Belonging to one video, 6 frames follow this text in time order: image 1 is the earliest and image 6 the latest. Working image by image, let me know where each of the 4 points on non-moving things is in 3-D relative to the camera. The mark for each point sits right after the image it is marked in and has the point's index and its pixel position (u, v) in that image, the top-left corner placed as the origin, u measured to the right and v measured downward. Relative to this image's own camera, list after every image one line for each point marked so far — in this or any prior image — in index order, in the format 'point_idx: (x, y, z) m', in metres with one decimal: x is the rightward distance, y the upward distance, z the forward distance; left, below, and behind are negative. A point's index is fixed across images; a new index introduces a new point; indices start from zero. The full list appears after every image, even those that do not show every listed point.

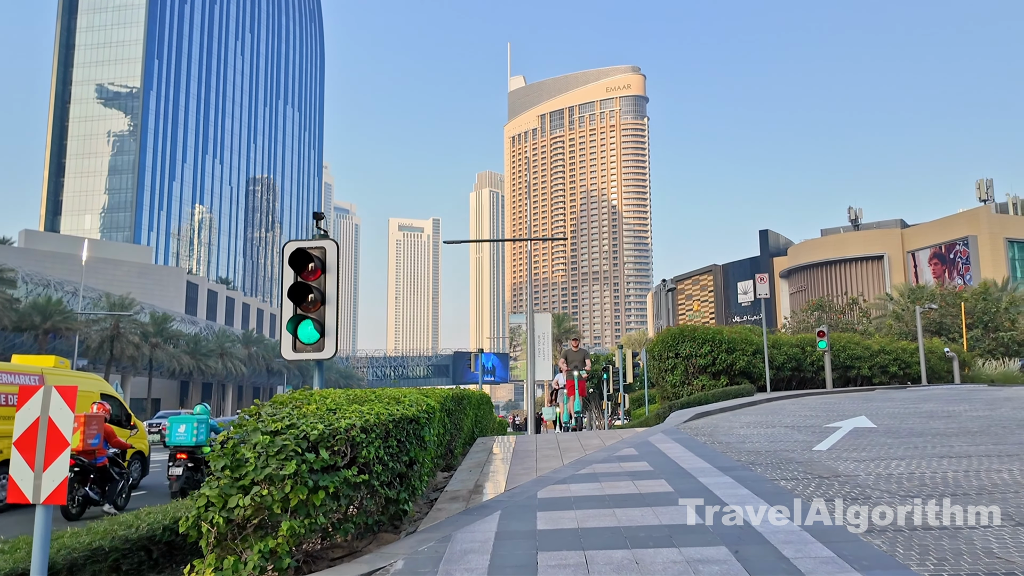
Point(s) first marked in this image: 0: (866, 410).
0: (+6.7, -2.3, +14.5) m
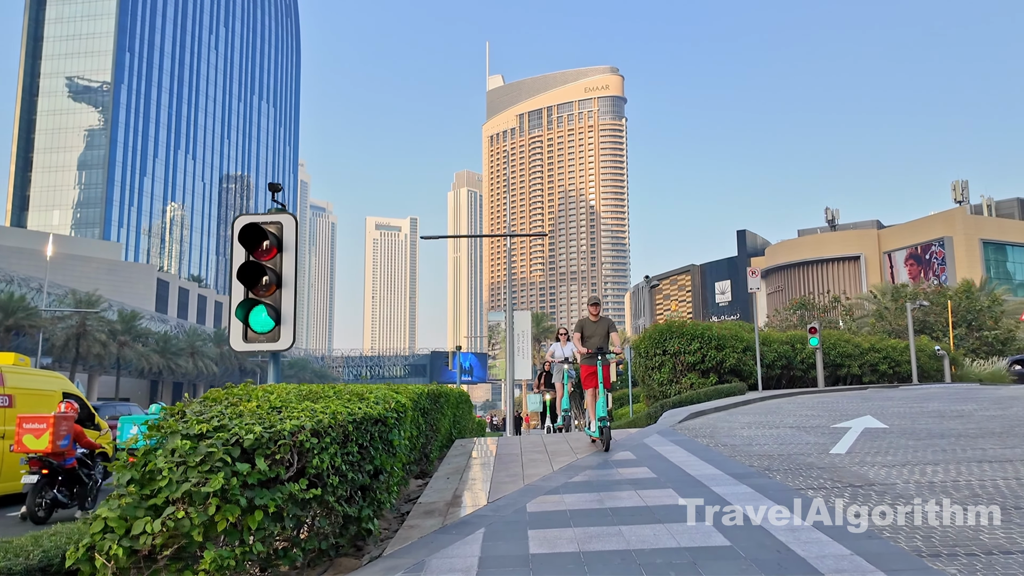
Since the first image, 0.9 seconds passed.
0: (+6.4, -2.2, +13.6) m
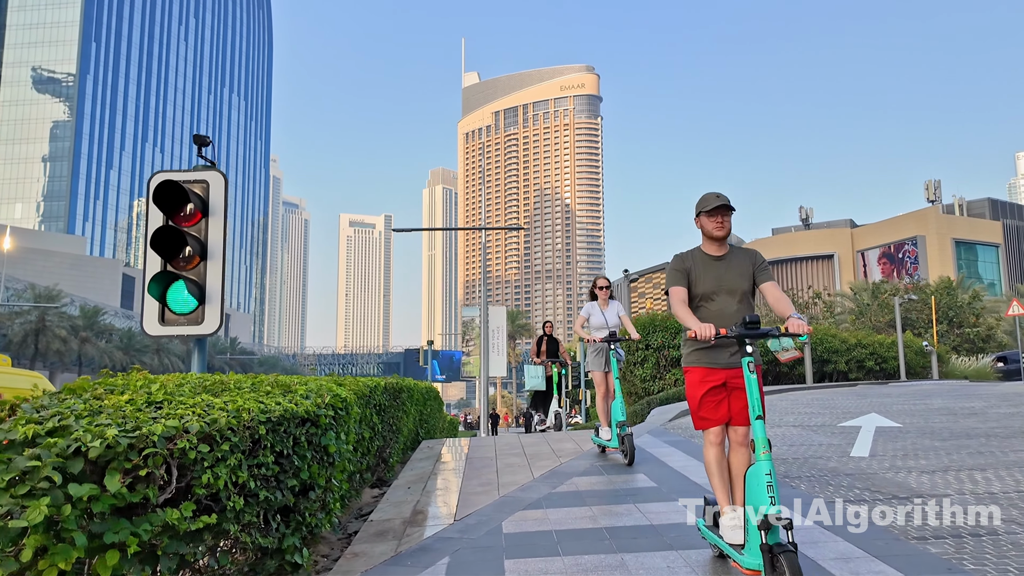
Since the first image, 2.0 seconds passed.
0: (+5.9, -2.0, +12.6) m
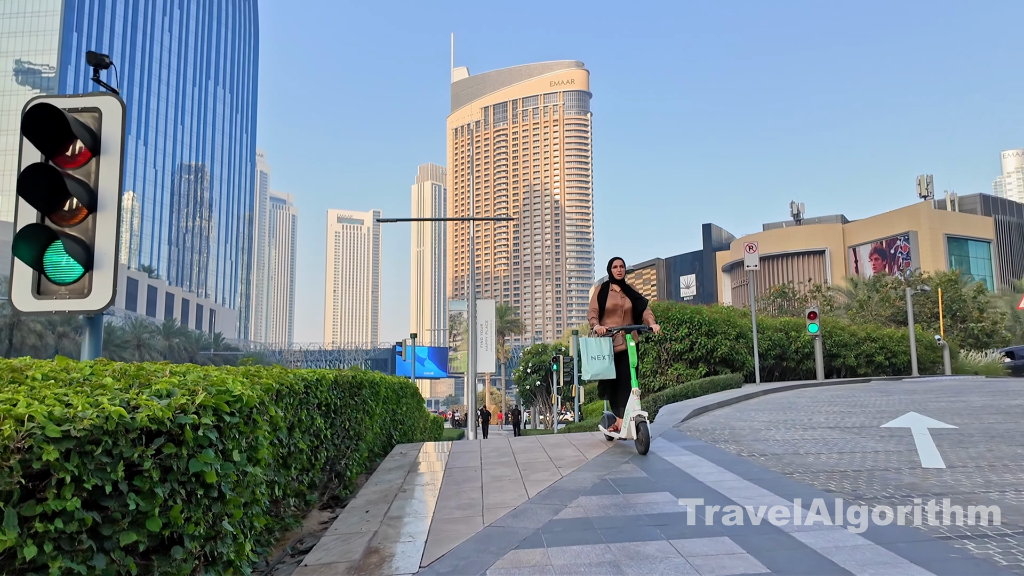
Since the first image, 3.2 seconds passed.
0: (+5.8, -1.7, +11.2) m
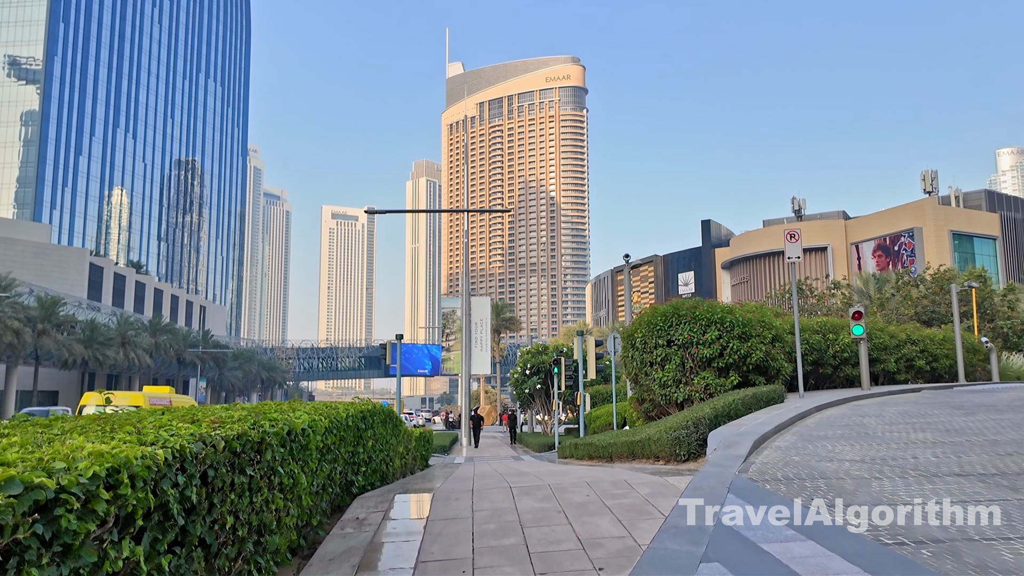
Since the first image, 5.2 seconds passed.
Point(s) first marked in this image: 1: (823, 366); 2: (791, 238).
0: (+5.8, -1.7, +8.8) m
1: (+7.1, -1.8, +17.3) m
2: (+5.3, +0.9, +14.5) m
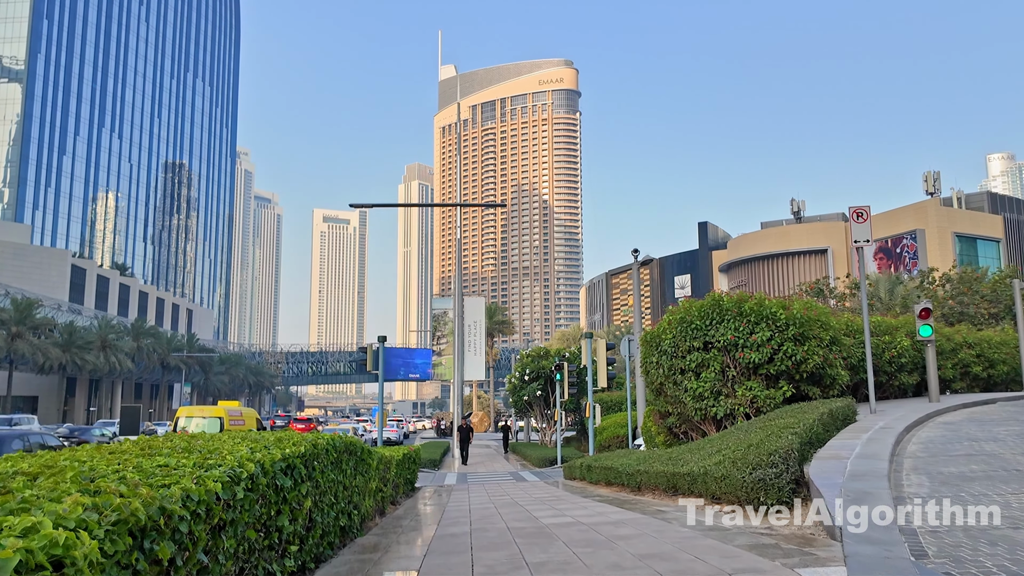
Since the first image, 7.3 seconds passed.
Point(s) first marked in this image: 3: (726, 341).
0: (+5.9, -1.5, +6.2) m
1: (+7.1, -1.7, +14.8) m
2: (+5.4, +1.1, +12.0) m
3: (+3.3, -0.8, +11.7) m
